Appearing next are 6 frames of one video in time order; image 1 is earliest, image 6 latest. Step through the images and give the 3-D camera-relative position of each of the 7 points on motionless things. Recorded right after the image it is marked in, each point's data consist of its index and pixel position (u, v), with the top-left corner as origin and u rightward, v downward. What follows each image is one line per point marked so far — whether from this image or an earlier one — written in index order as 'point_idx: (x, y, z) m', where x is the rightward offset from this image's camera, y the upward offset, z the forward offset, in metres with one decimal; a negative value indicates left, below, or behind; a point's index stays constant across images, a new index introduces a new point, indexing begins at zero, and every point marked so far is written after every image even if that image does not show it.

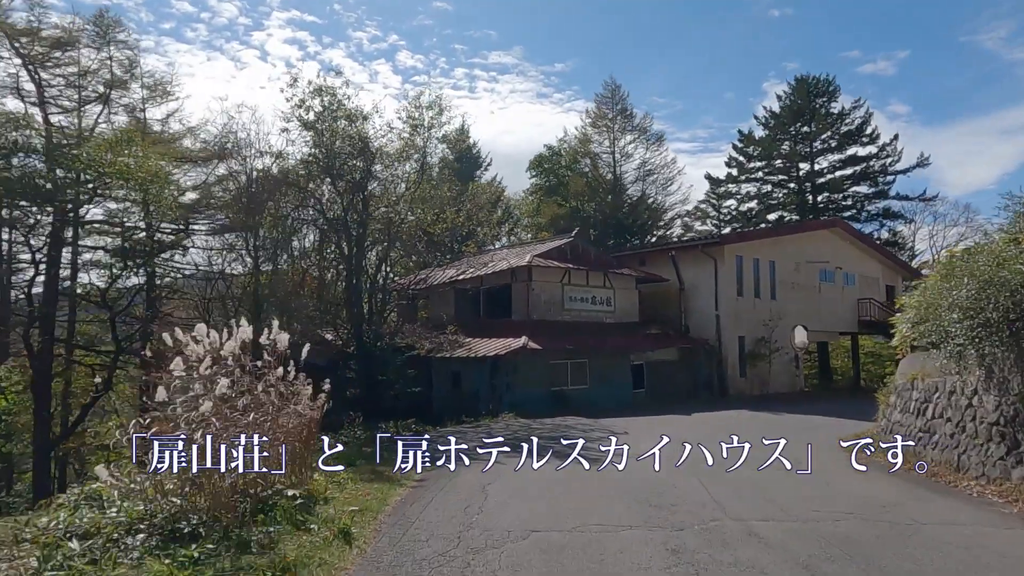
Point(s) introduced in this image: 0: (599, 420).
0: (+1.7, -2.6, +15.9) m
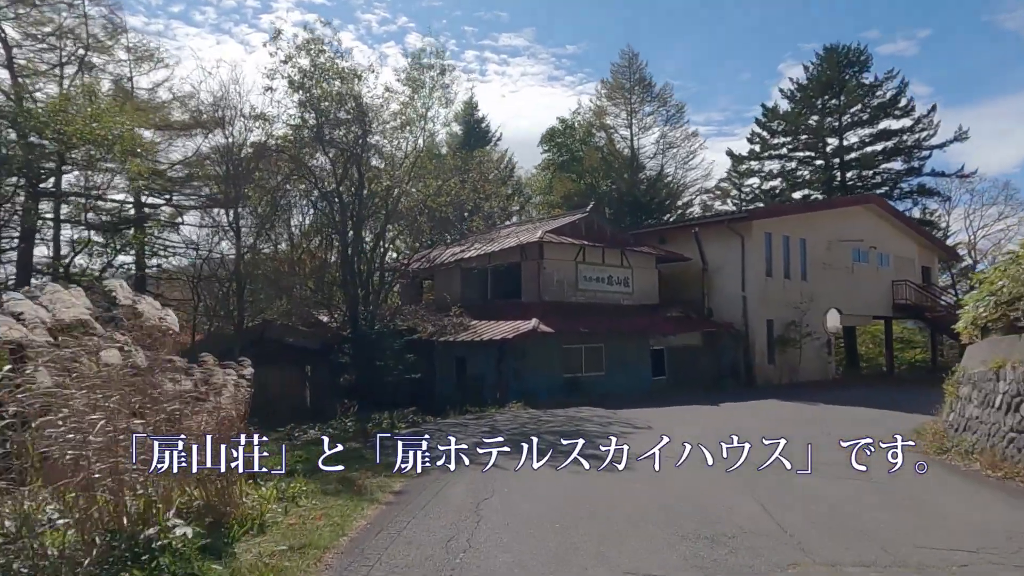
0: (+1.8, -2.2, +14.2) m
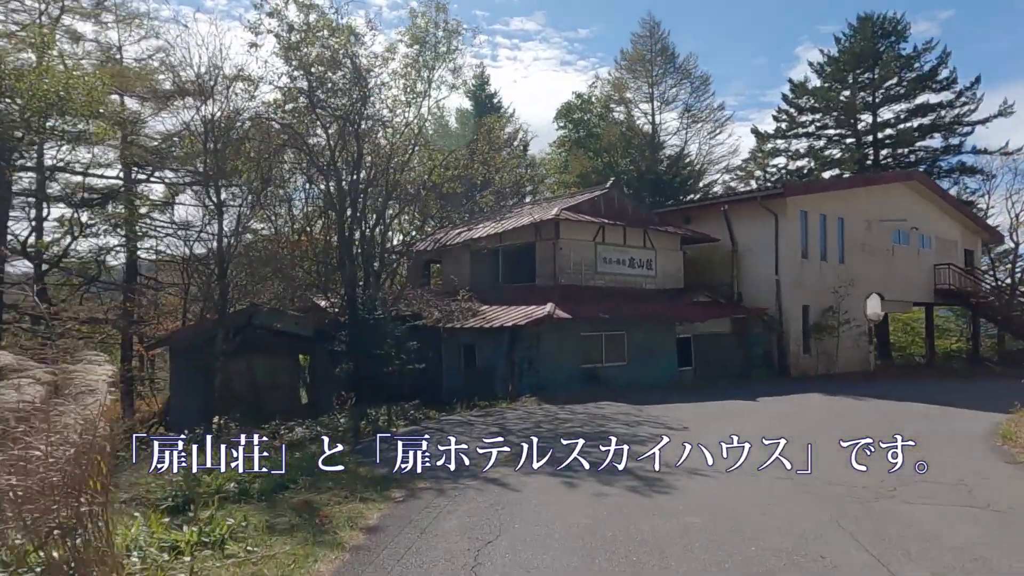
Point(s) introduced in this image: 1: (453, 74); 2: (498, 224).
0: (+2.0, -1.8, +12.5) m
1: (-1.3, +4.8, +18.4) m
2: (-0.3, +1.5, +19.6) m
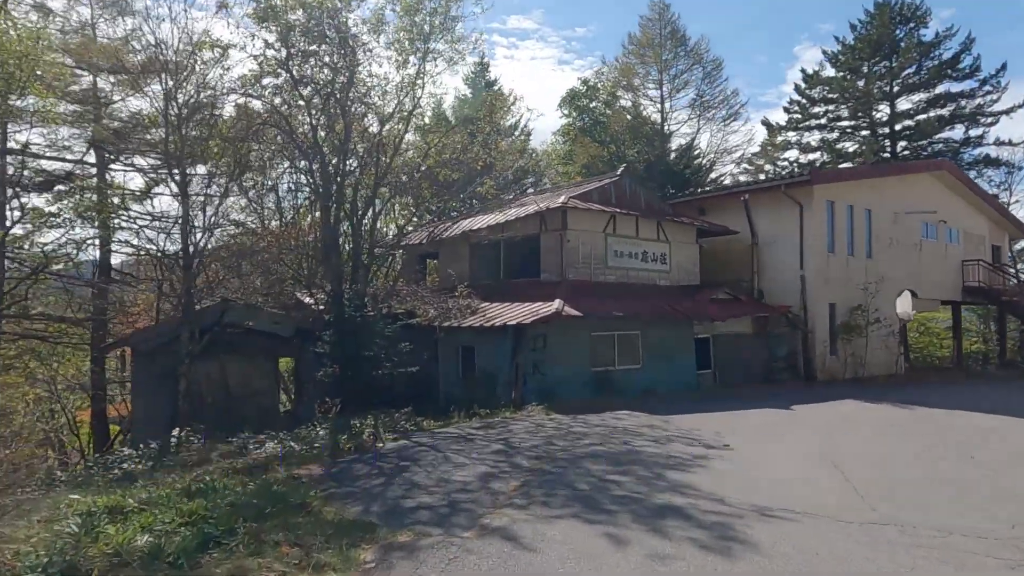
0: (+2.1, -1.7, +10.9) m
1: (-1.2, +4.9, +16.7) m
2: (-0.3, +1.6, +18.0) m
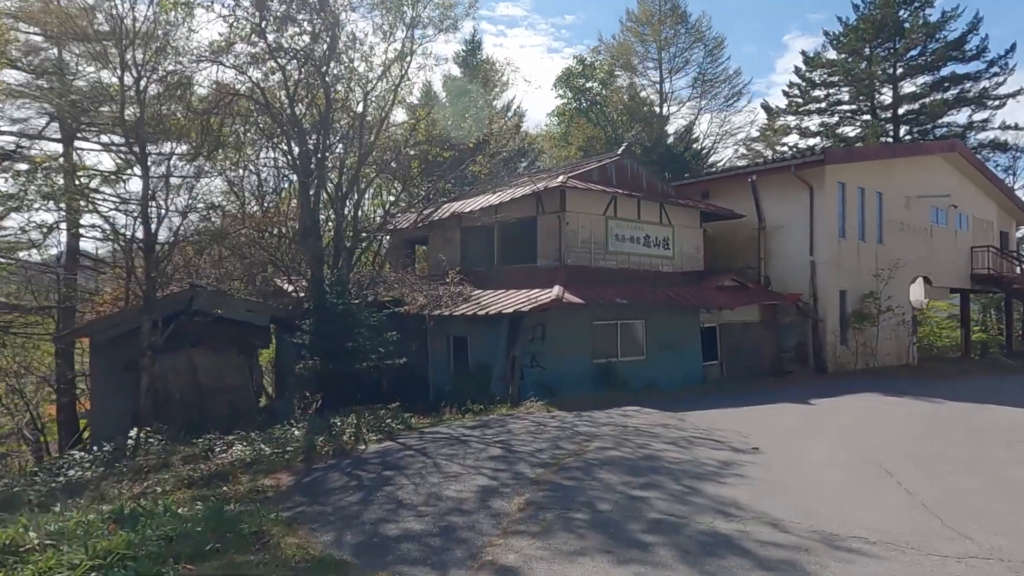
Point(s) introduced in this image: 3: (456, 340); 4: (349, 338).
0: (+2.1, -1.5, +9.8) m
1: (-1.3, +5.2, +15.6) m
2: (-0.4, +1.9, +16.9) m
3: (-1.1, -1.0, +15.6) m
4: (-2.7, -0.8, +13.3) m
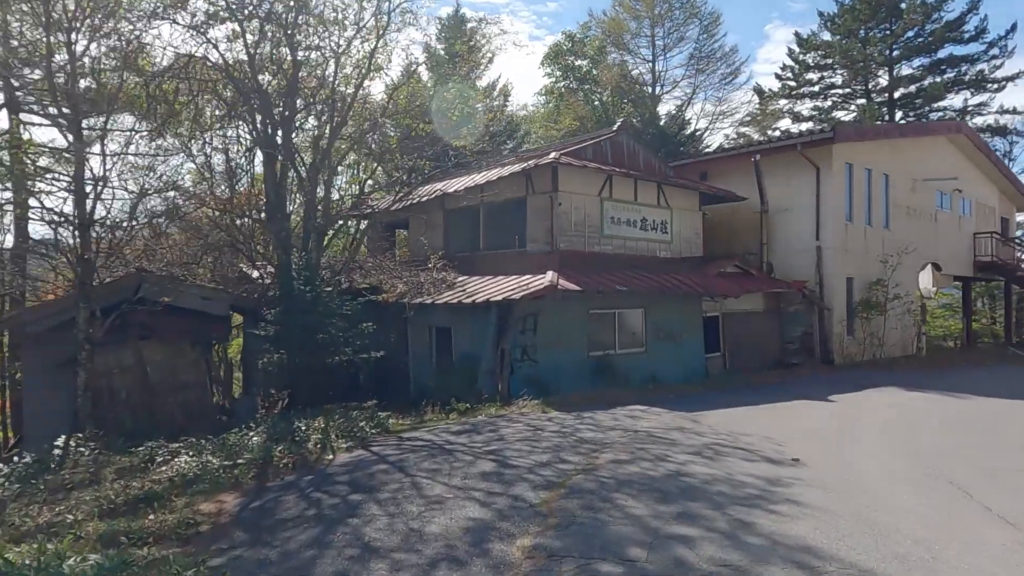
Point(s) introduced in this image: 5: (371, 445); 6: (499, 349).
0: (+2.0, -1.4, +8.7) m
1: (-1.6, +5.4, +14.2) m
2: (-0.7, +2.2, +15.6) m
3: (-1.3, -0.8, +14.3) m
4: (-2.9, -0.6, +12.0) m
5: (-1.4, -1.5, +7.8) m
6: (-0.2, -0.9, +12.4) m
